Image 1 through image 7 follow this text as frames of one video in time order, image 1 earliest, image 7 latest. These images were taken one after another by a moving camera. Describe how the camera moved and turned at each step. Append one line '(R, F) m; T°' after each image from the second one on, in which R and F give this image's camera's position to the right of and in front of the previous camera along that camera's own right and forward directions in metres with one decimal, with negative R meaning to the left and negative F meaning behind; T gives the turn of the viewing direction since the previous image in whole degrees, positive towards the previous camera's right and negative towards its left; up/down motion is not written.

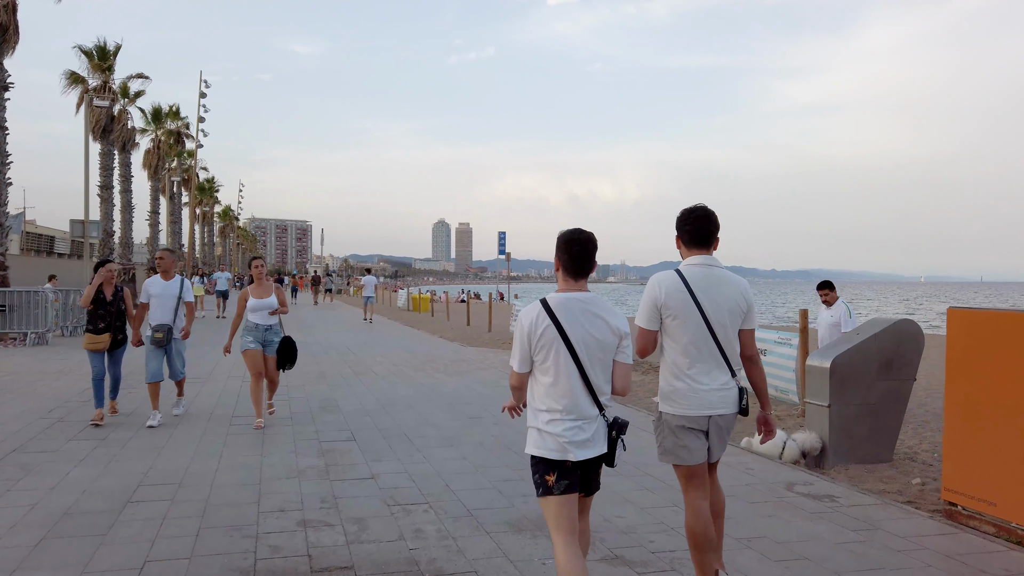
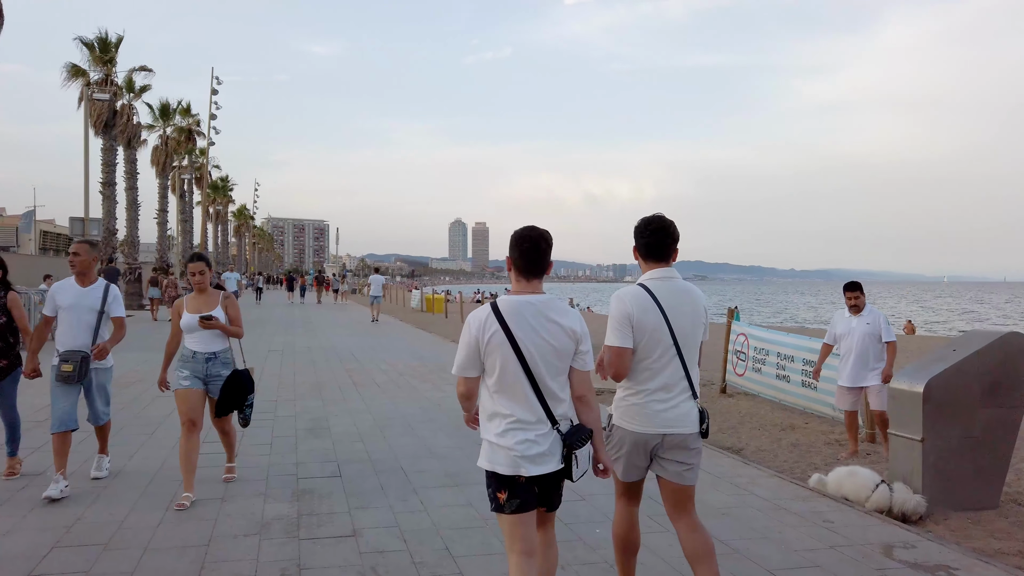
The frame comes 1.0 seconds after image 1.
(0.0, +1.2) m; -1°
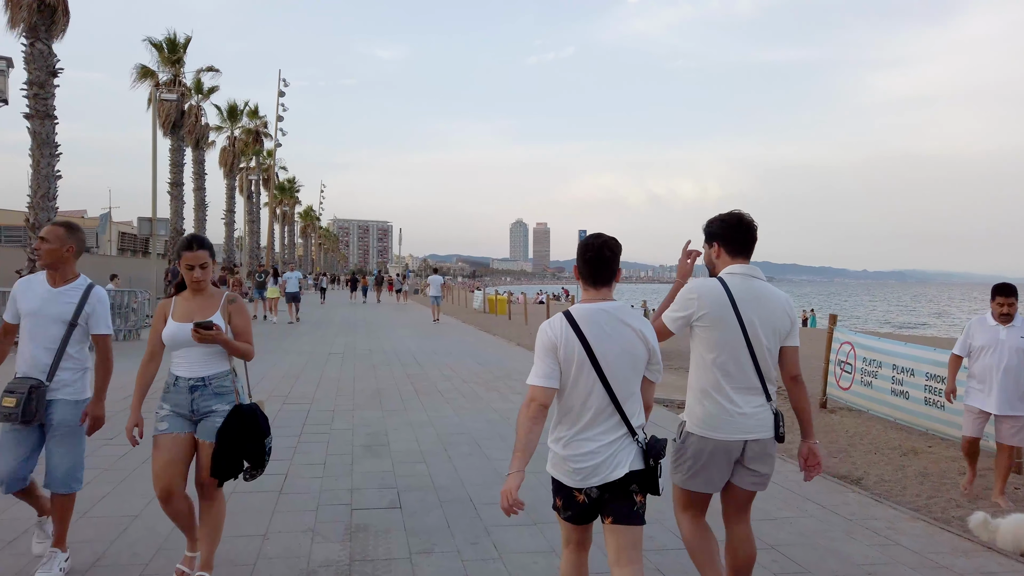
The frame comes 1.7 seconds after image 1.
(-0.2, +0.9) m; -5°
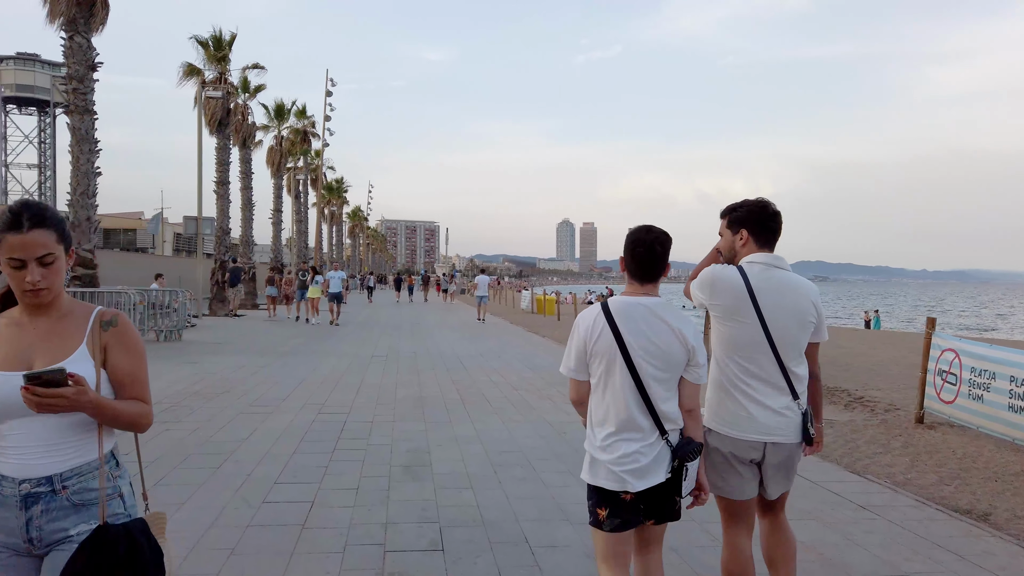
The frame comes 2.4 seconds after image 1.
(-0.1, +0.9) m; -3°
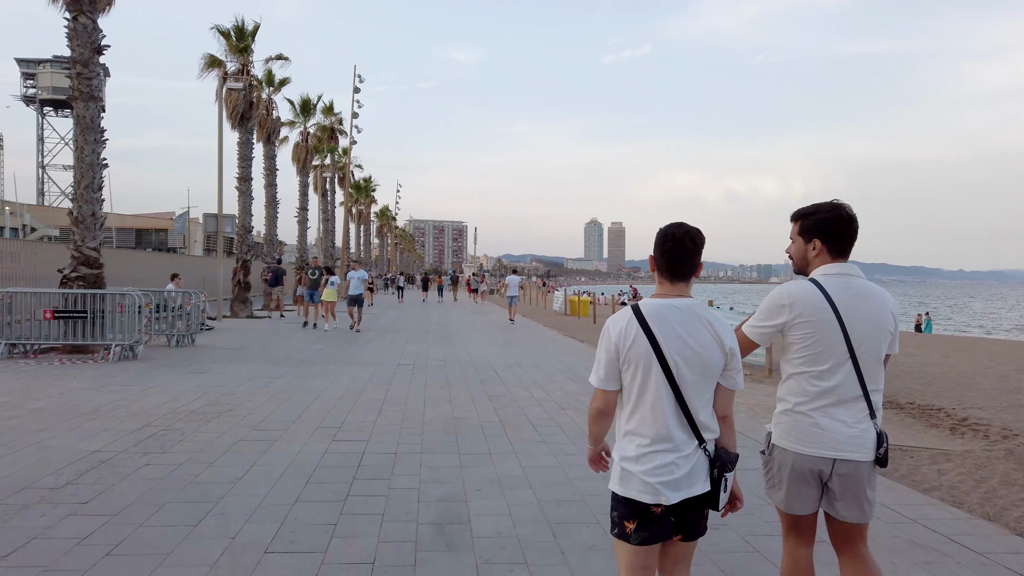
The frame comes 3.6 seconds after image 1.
(-0.2, +1.4) m; -2°
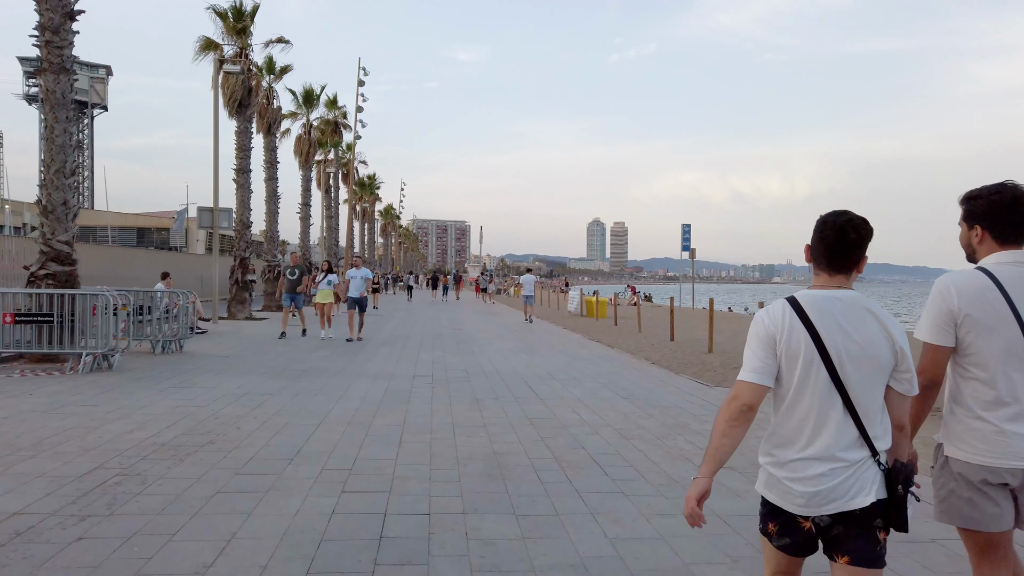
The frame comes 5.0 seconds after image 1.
(-0.5, +1.7) m; 0°
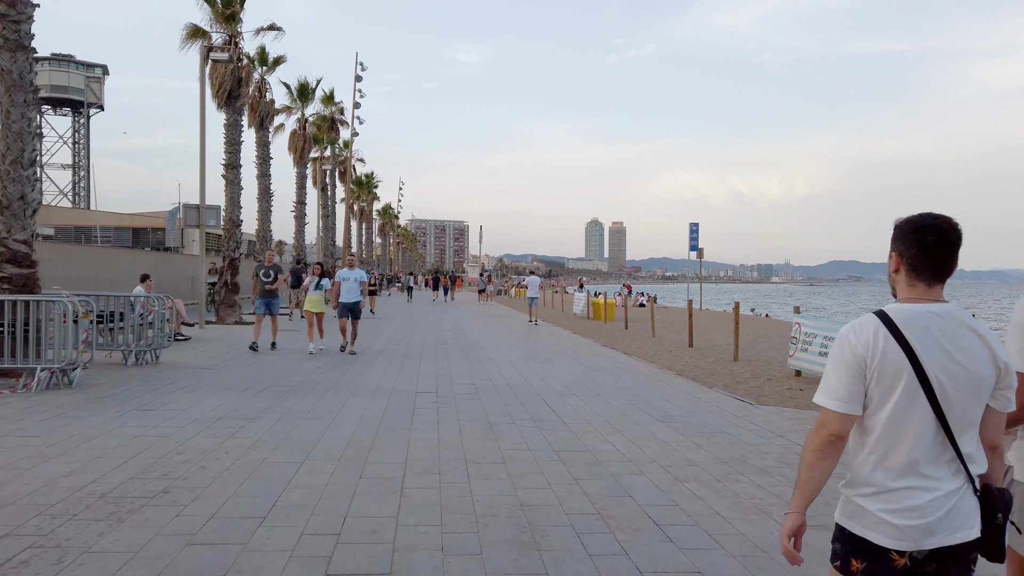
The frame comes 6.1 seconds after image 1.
(-0.2, +1.3) m; 0°
